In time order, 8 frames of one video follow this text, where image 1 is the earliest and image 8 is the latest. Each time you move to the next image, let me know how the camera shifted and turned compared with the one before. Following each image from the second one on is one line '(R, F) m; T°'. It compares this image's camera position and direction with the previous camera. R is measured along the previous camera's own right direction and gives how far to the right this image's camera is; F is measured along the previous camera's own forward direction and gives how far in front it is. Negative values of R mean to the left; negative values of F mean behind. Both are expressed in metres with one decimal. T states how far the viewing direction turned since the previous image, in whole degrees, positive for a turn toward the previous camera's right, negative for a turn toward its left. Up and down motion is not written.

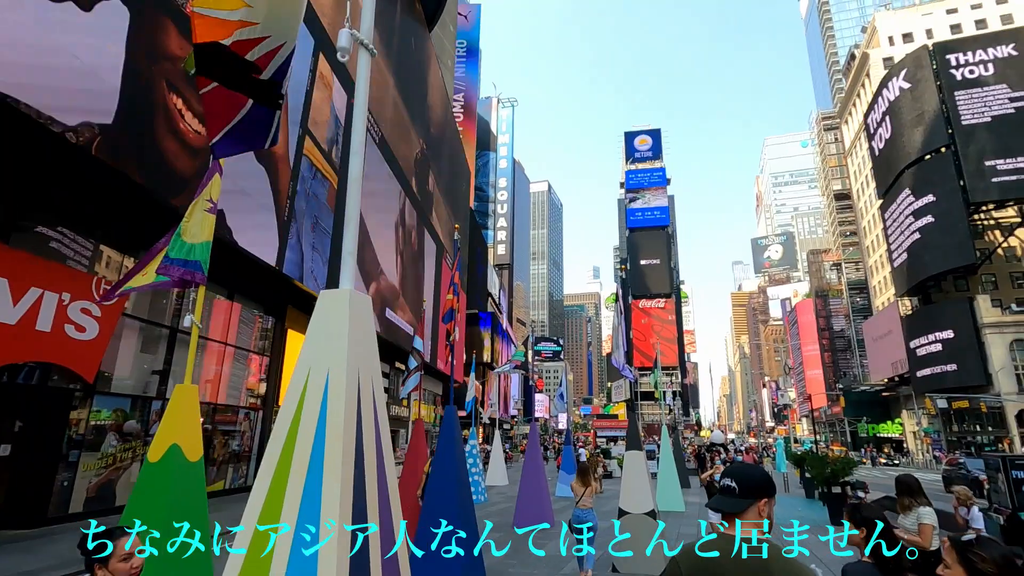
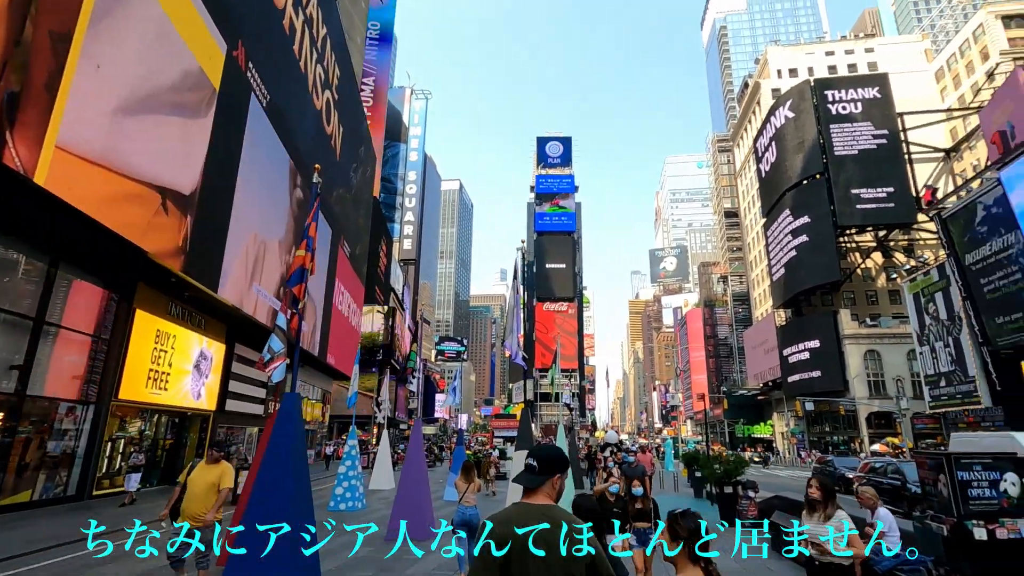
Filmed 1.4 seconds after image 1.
(+0.3, +1.2) m; +10°
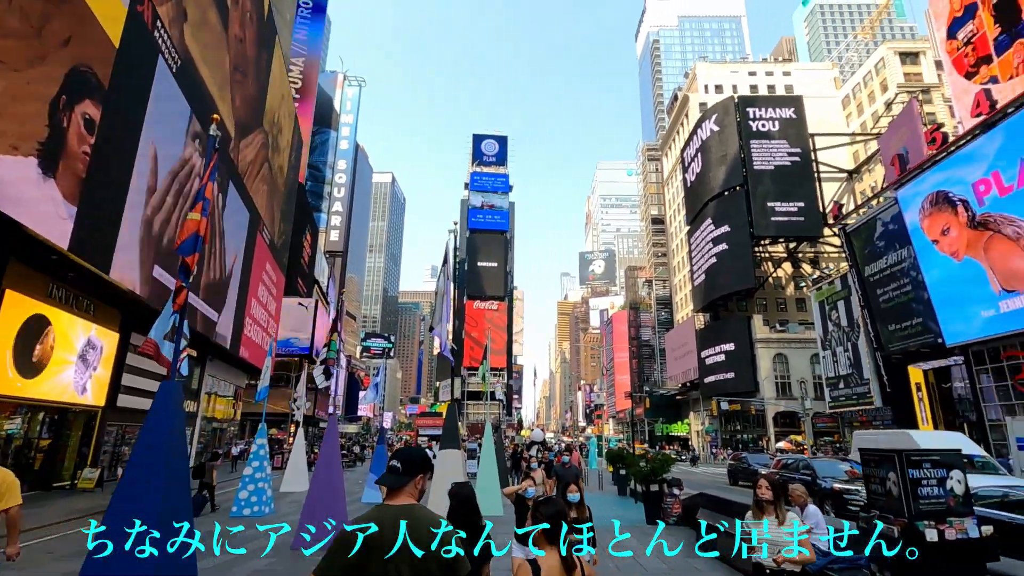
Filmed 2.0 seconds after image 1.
(0.0, +0.5) m; +7°
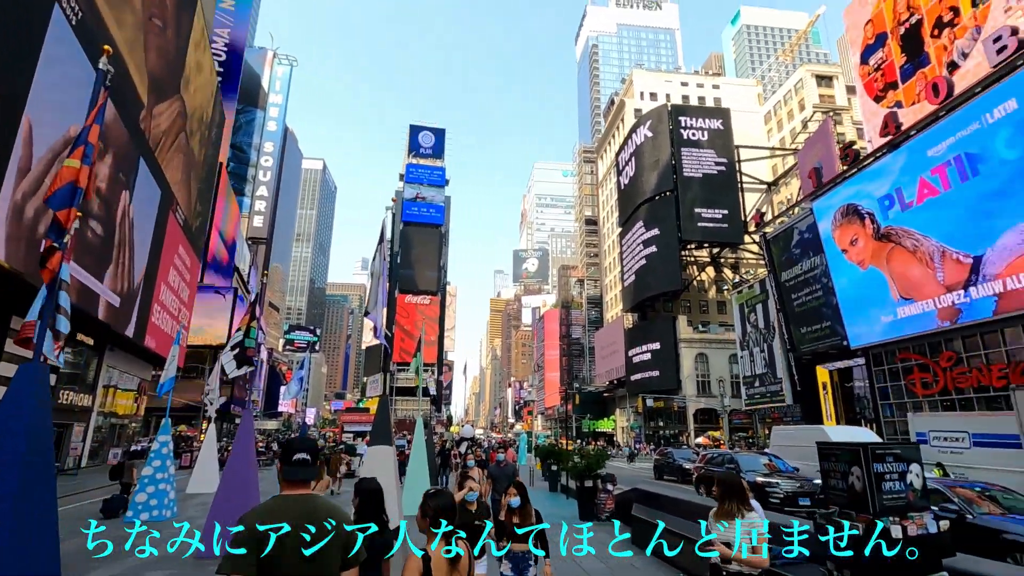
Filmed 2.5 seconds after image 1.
(-0.1, +0.4) m; +7°
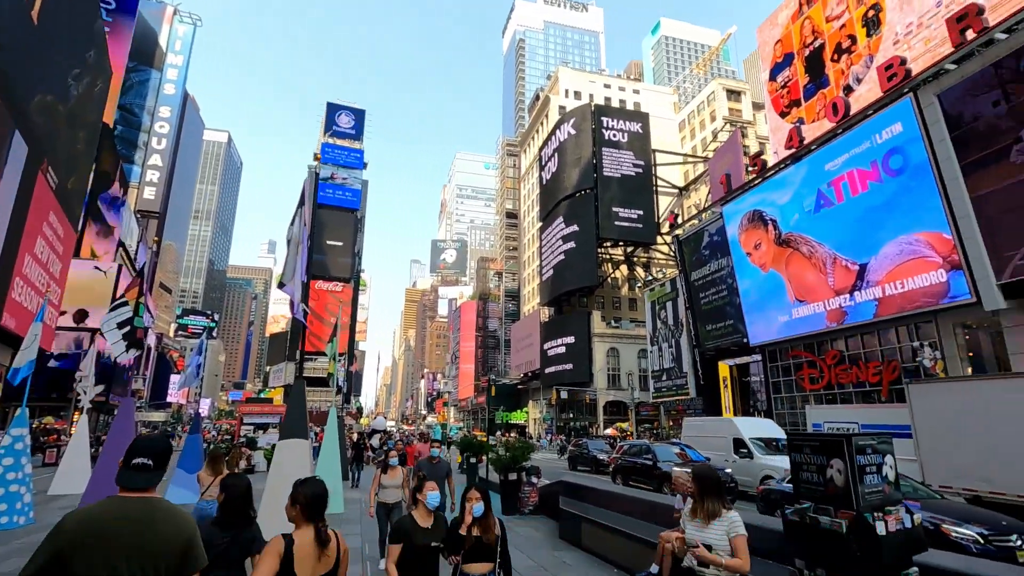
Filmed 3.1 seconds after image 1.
(-0.2, +0.5) m; +9°
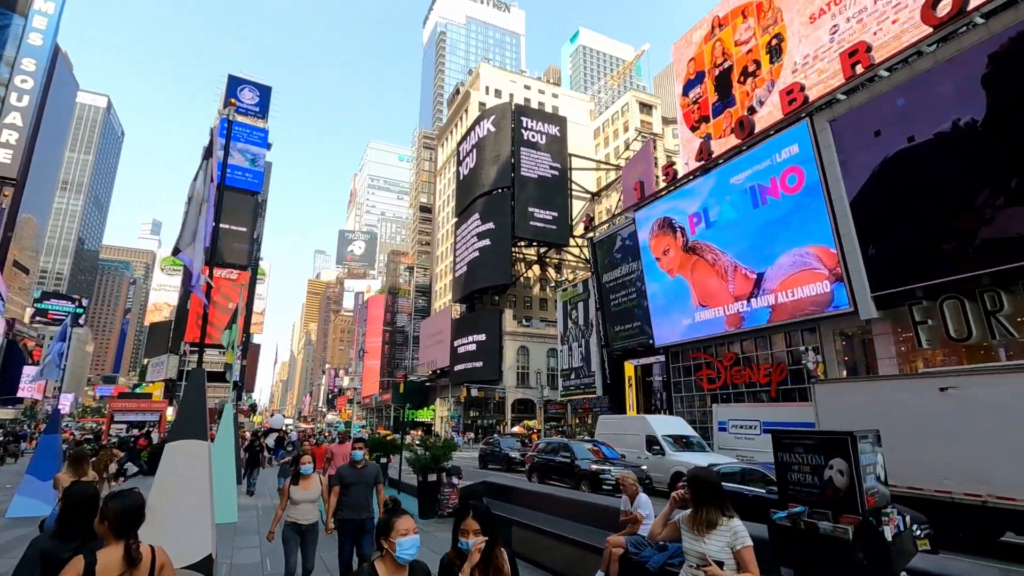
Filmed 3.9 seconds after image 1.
(-0.3, +0.5) m; +10°
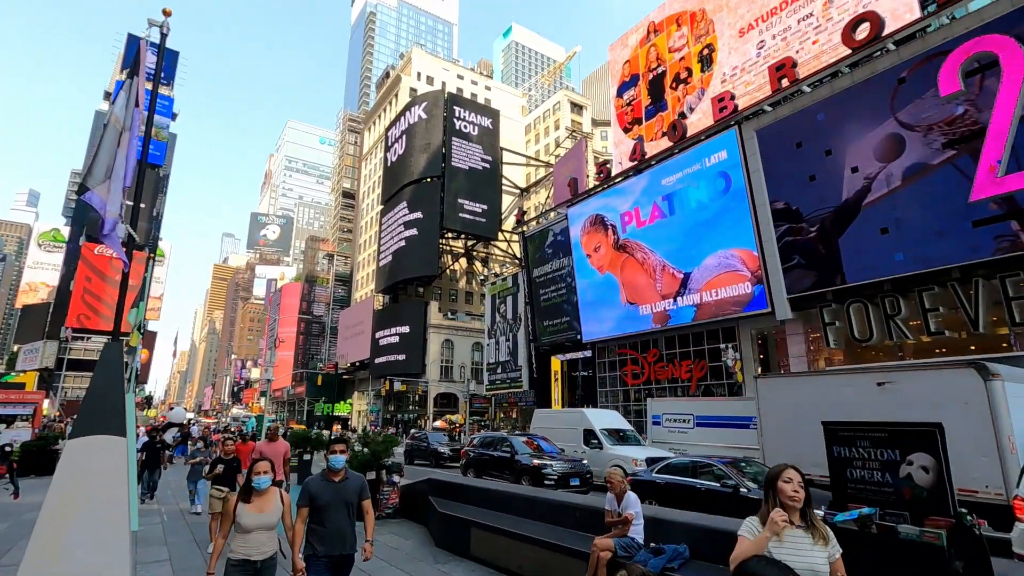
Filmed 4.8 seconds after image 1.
(-0.5, +0.6) m; +8°
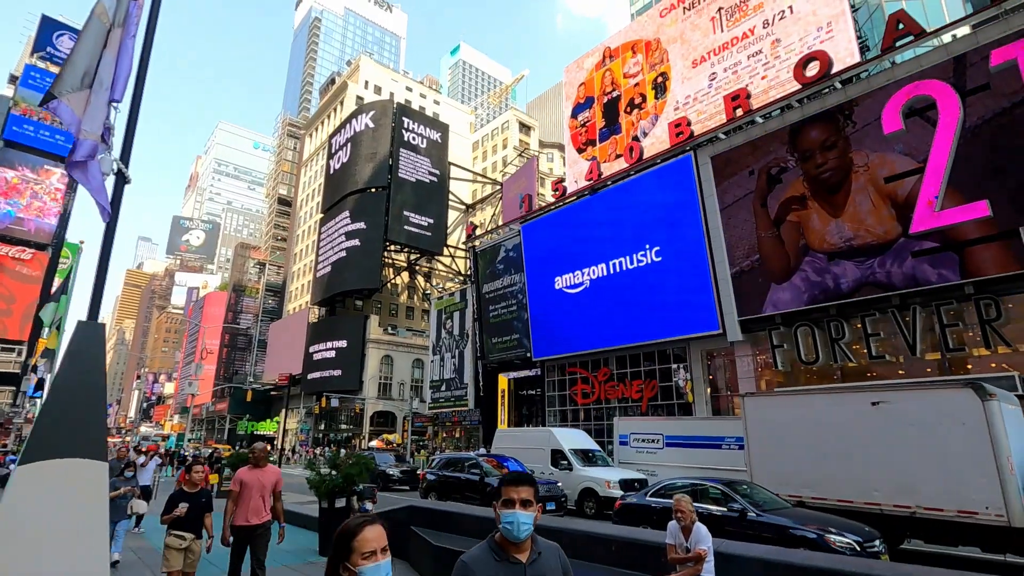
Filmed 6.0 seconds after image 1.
(-0.9, +0.8) m; +7°
